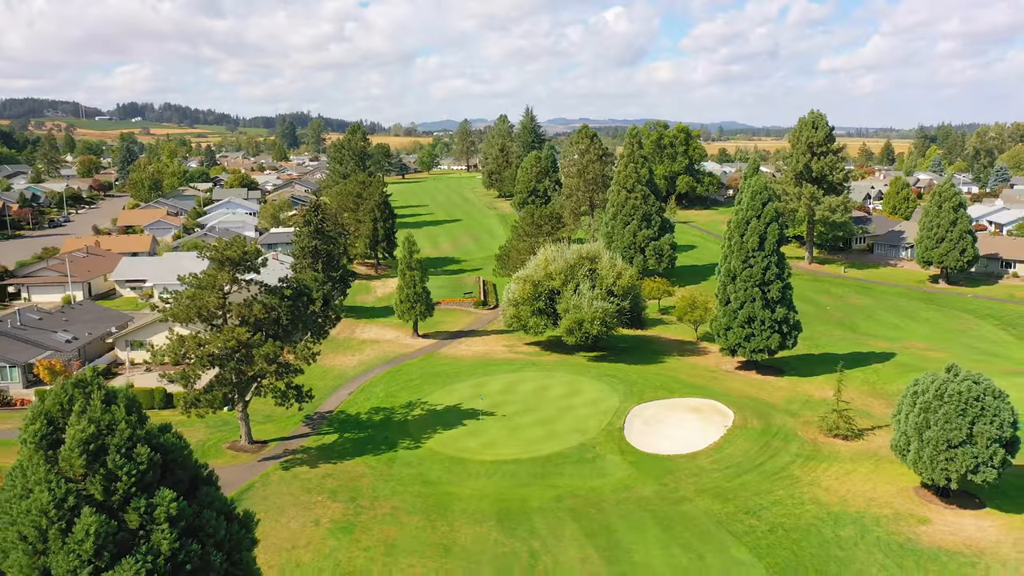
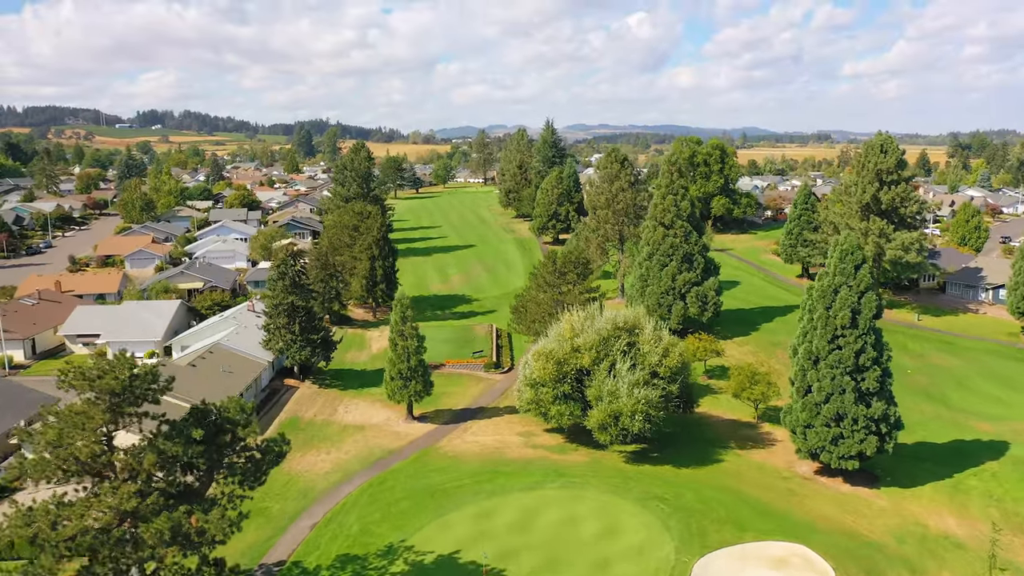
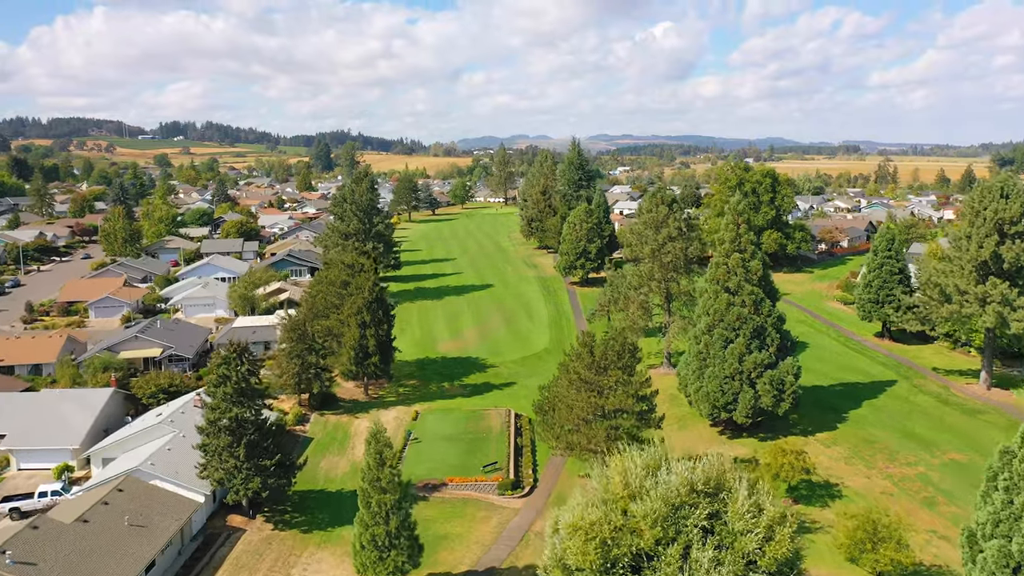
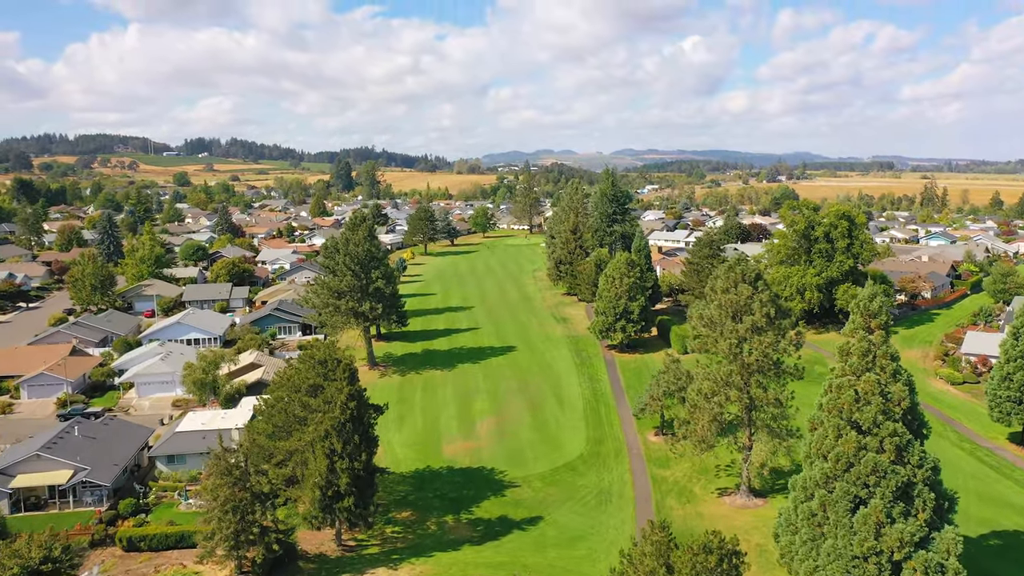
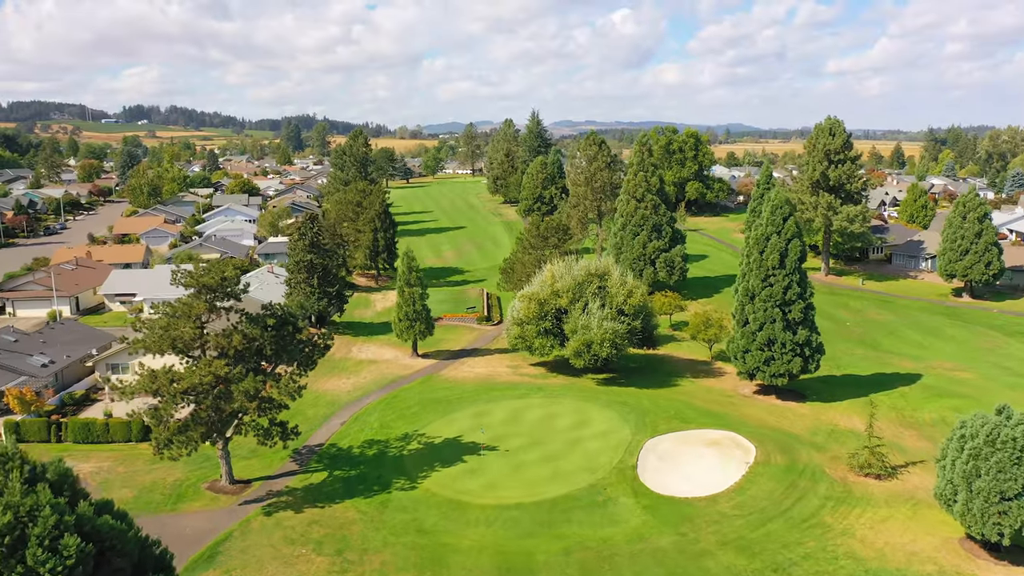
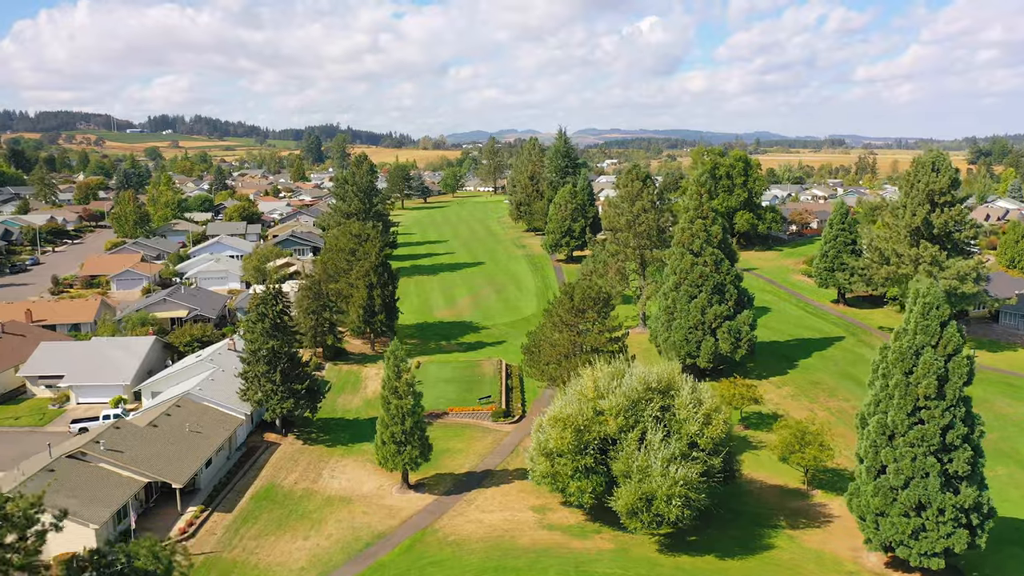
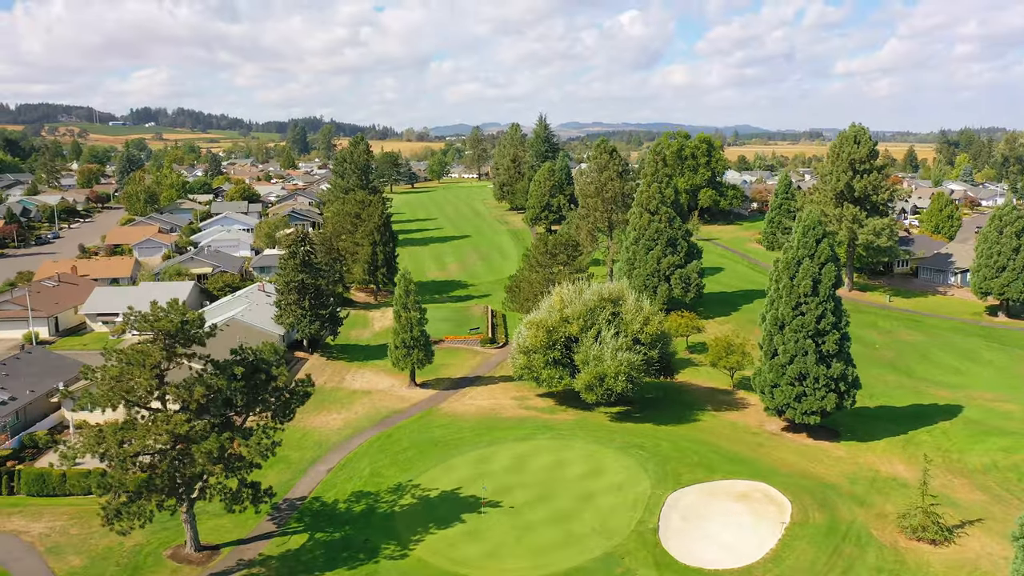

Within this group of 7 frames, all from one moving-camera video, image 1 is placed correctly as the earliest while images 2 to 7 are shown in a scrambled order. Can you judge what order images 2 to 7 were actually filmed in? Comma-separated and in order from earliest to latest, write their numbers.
5, 7, 2, 6, 3, 4
